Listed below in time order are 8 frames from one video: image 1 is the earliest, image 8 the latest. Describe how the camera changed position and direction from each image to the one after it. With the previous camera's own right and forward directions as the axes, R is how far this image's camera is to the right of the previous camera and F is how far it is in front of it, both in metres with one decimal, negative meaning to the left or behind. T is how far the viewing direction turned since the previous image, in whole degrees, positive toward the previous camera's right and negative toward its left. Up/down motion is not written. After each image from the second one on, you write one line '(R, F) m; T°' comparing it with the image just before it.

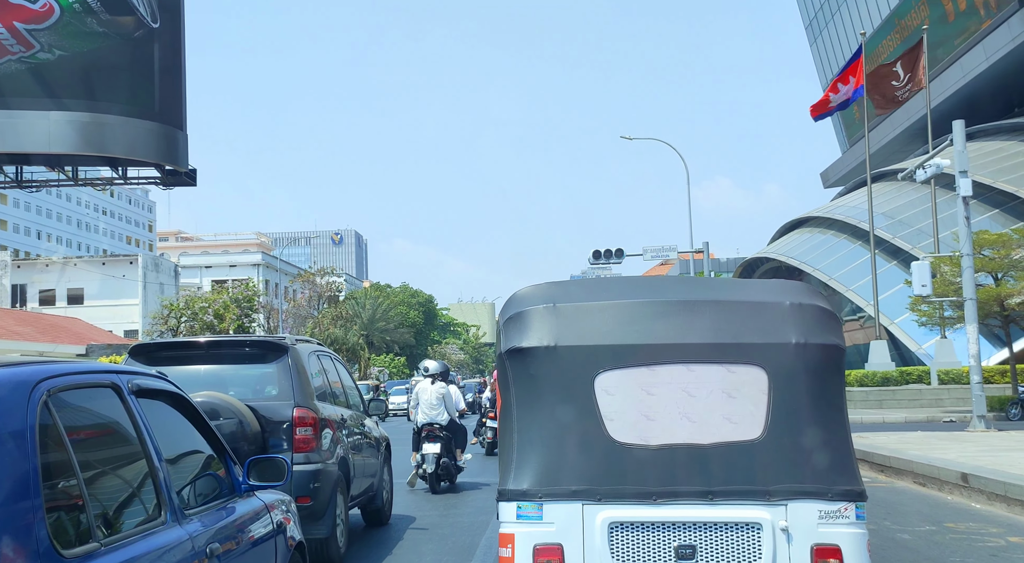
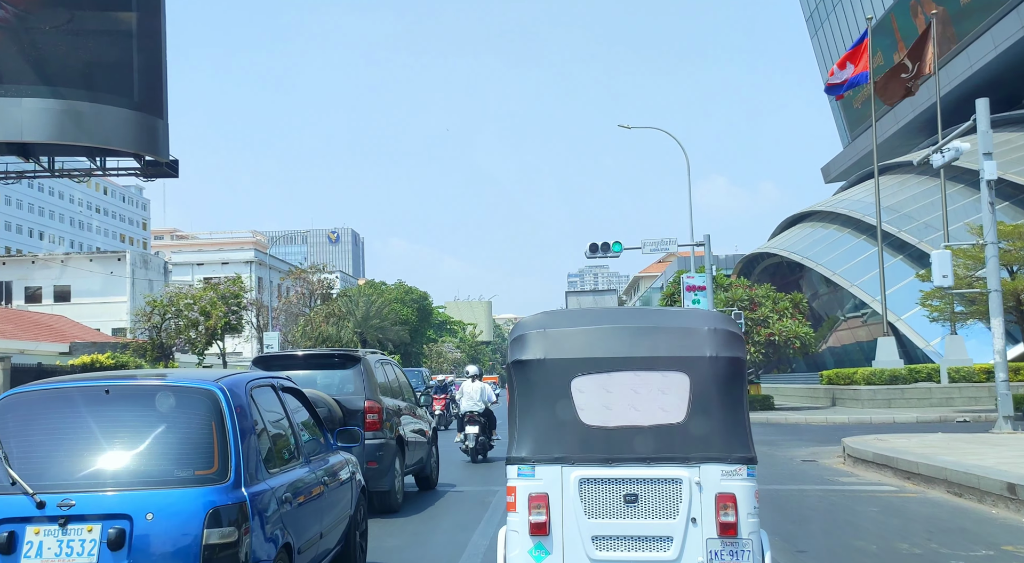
(+0.1, +1.0) m; 0°
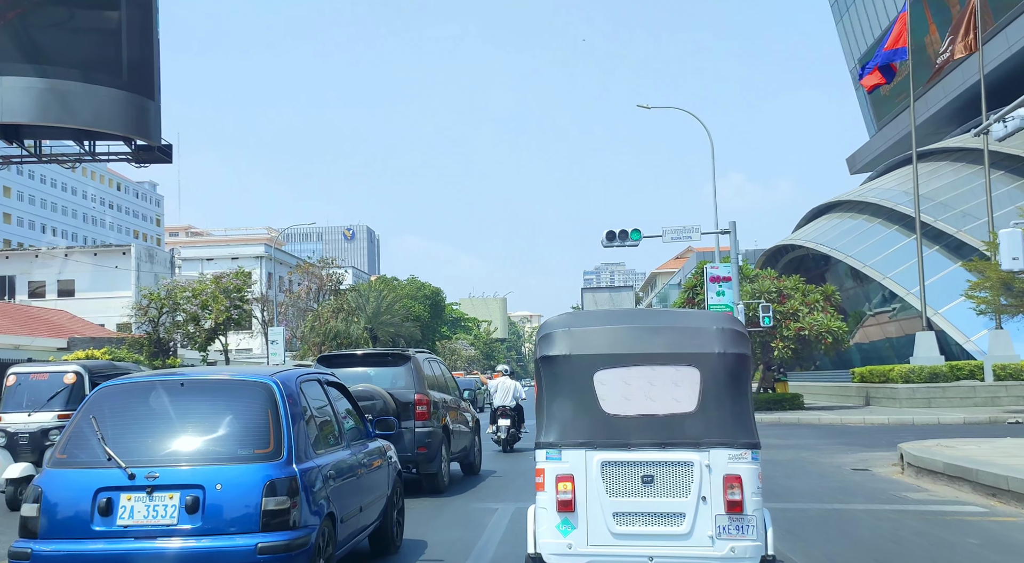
(+0.1, +1.5) m; -1°
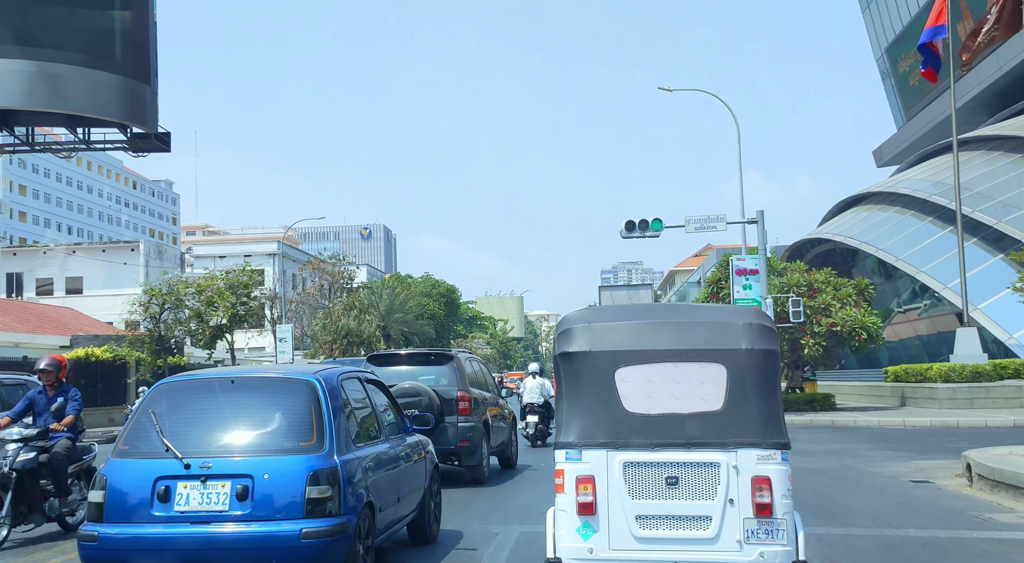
(+0.1, +1.2) m; -1°
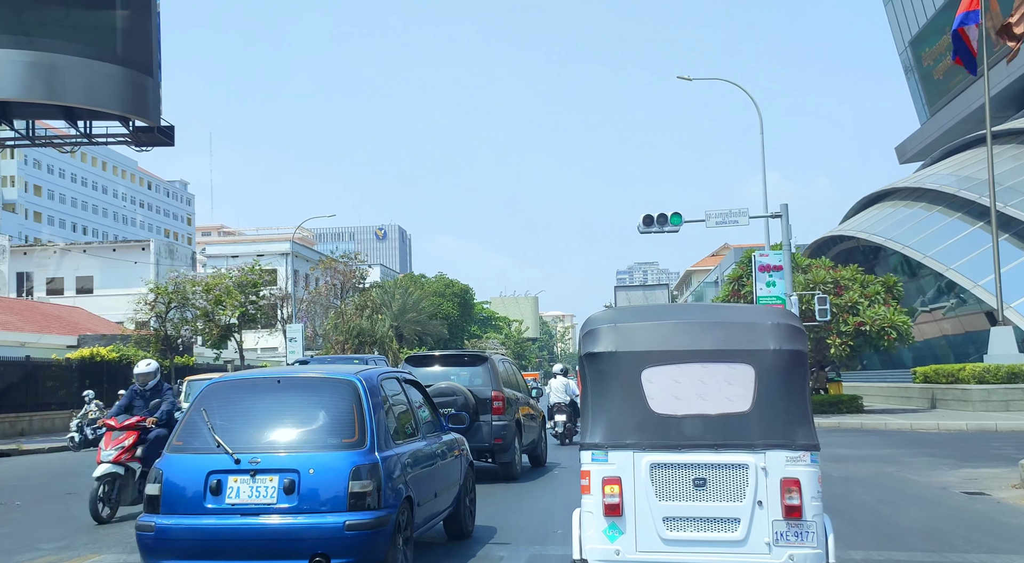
(0.0, +0.8) m; -1°
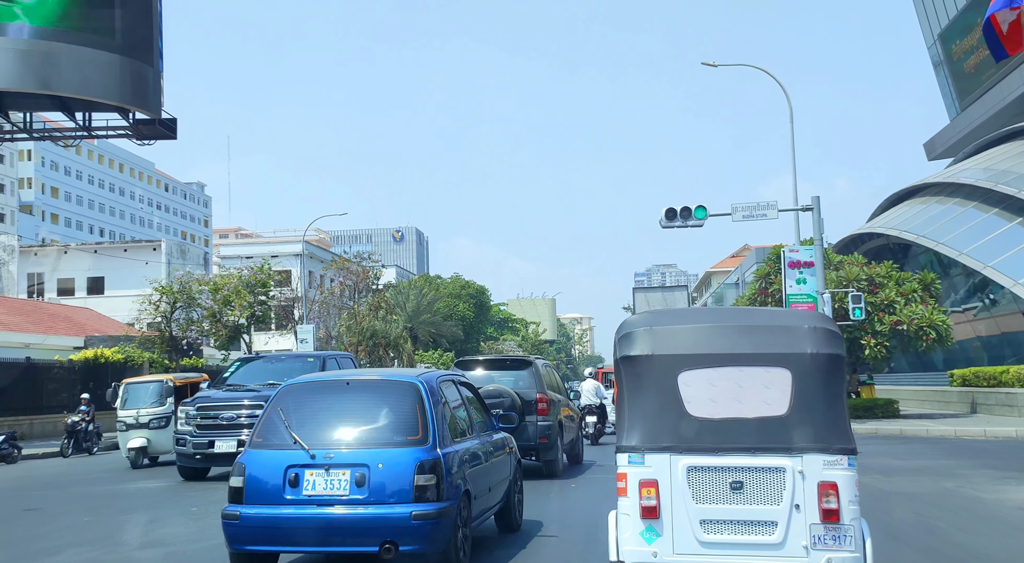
(0.0, +1.0) m; -1°
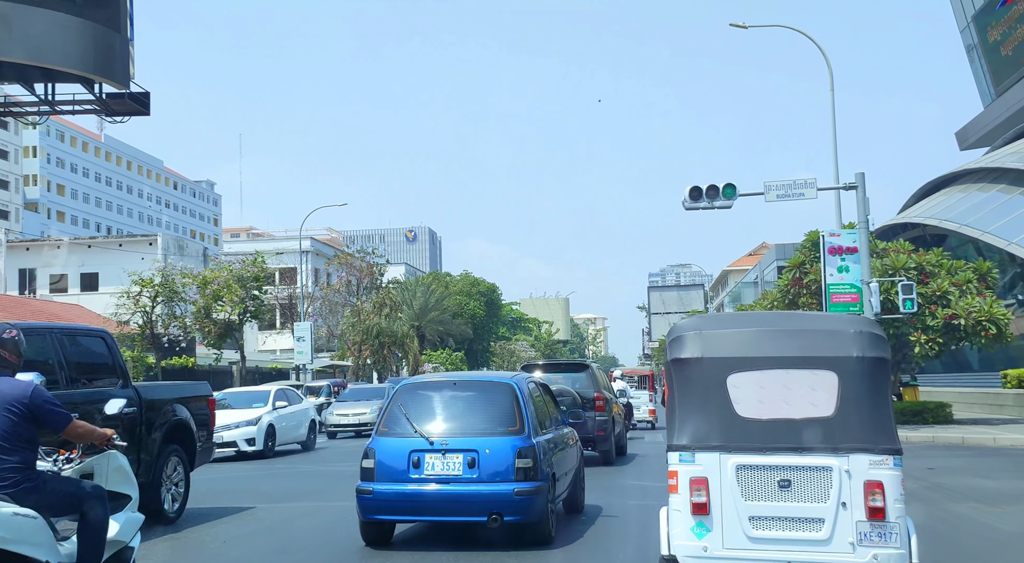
(+0.2, +2.1) m; -1°
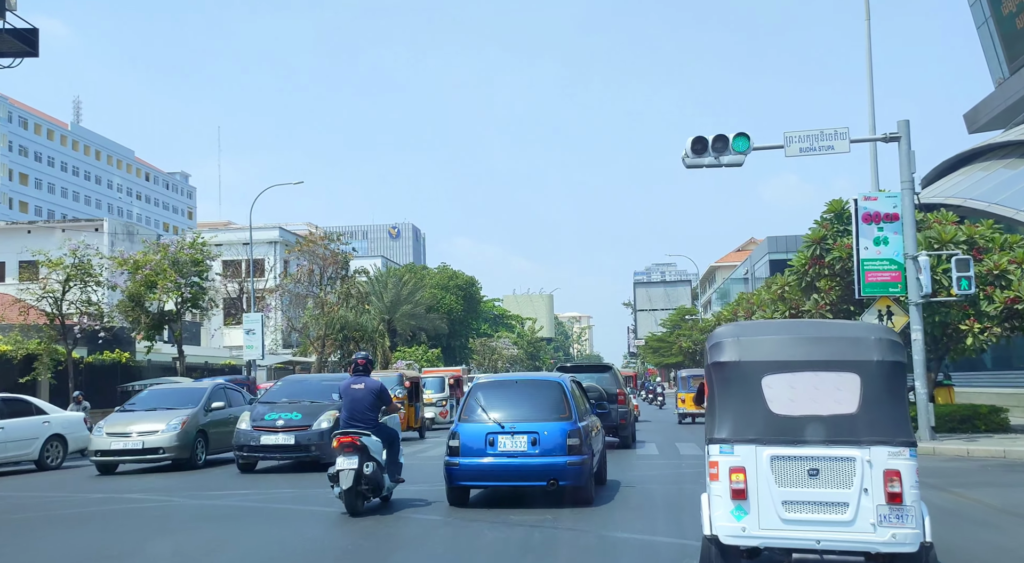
(+0.4, +3.4) m; +1°
